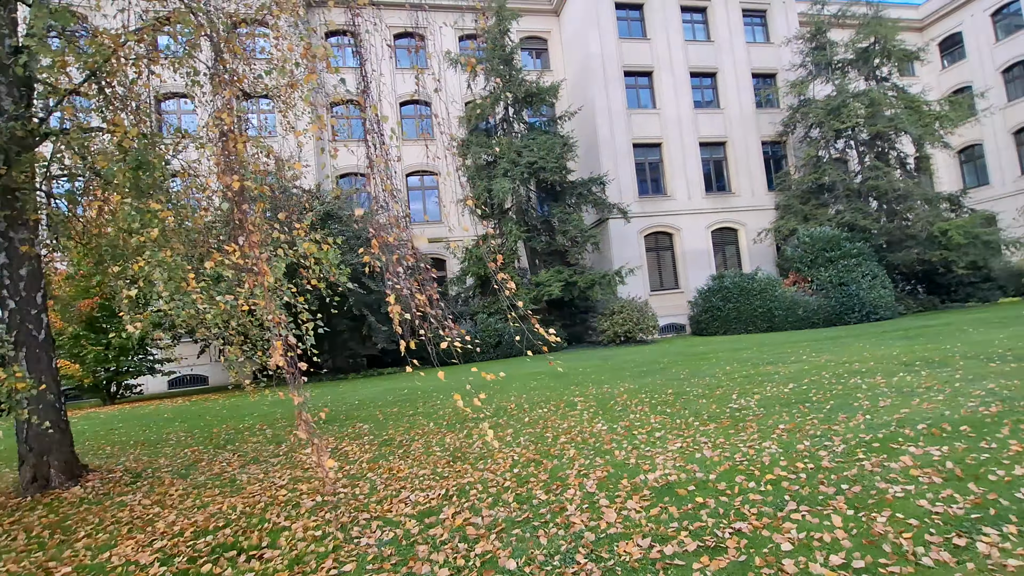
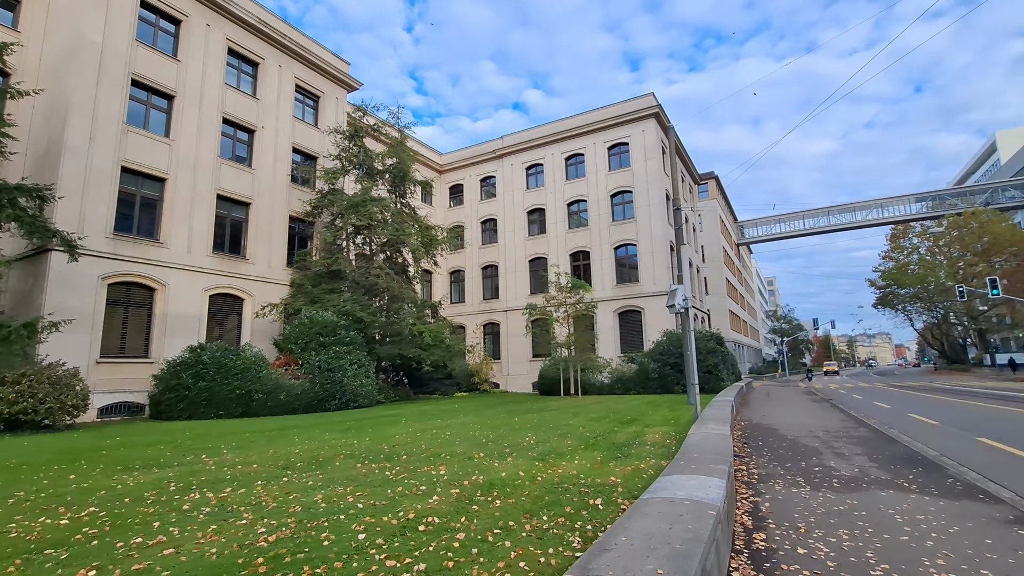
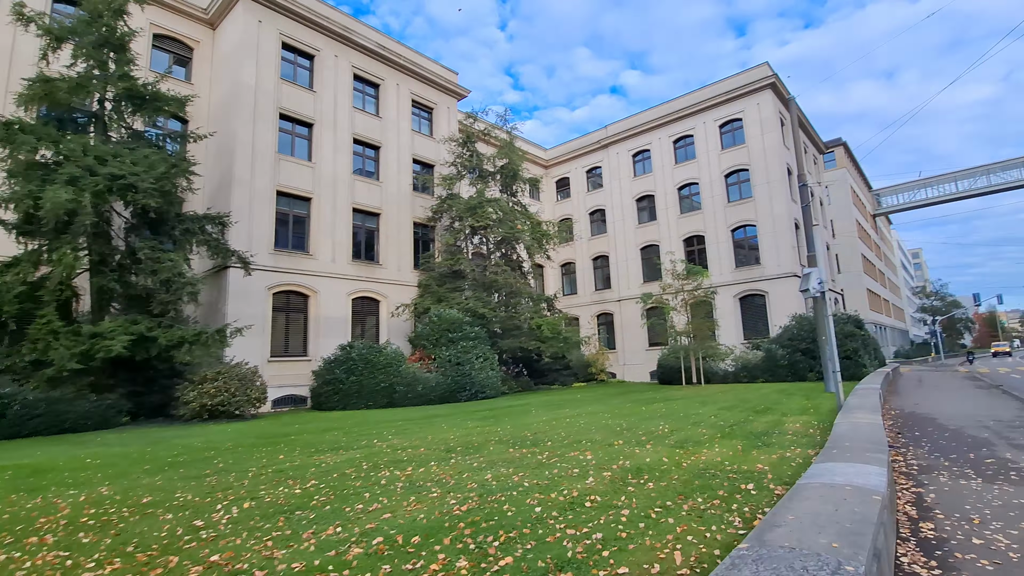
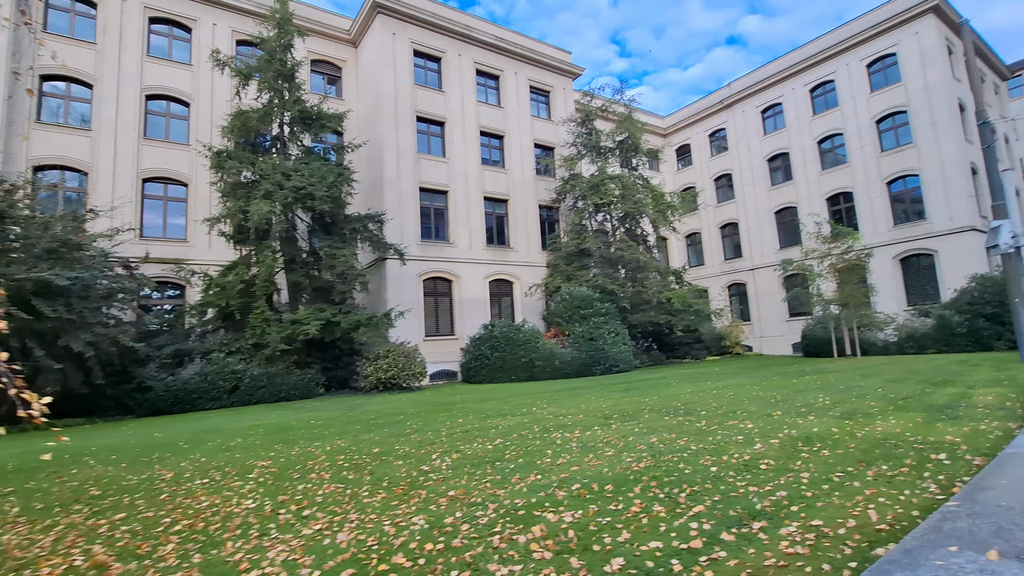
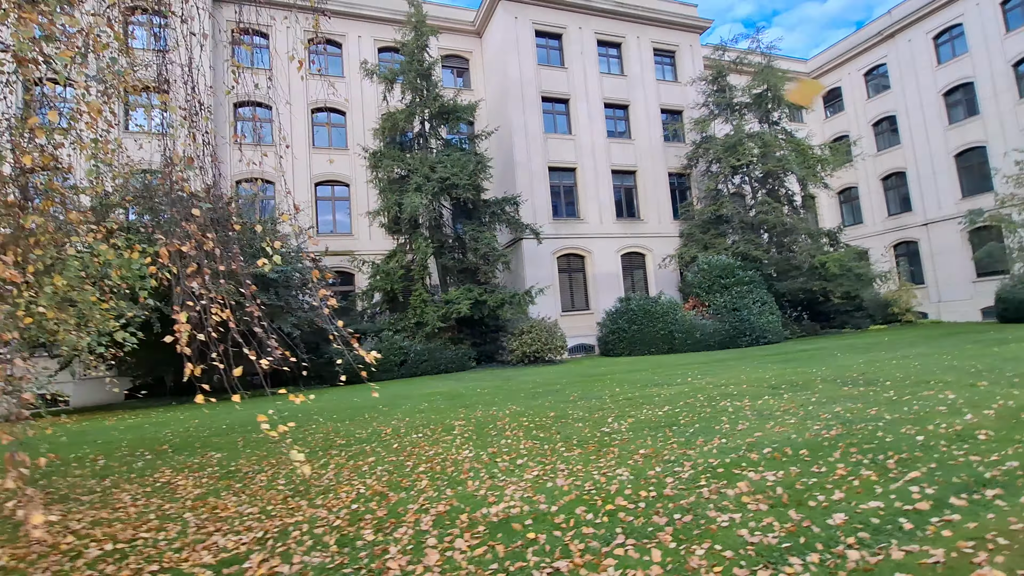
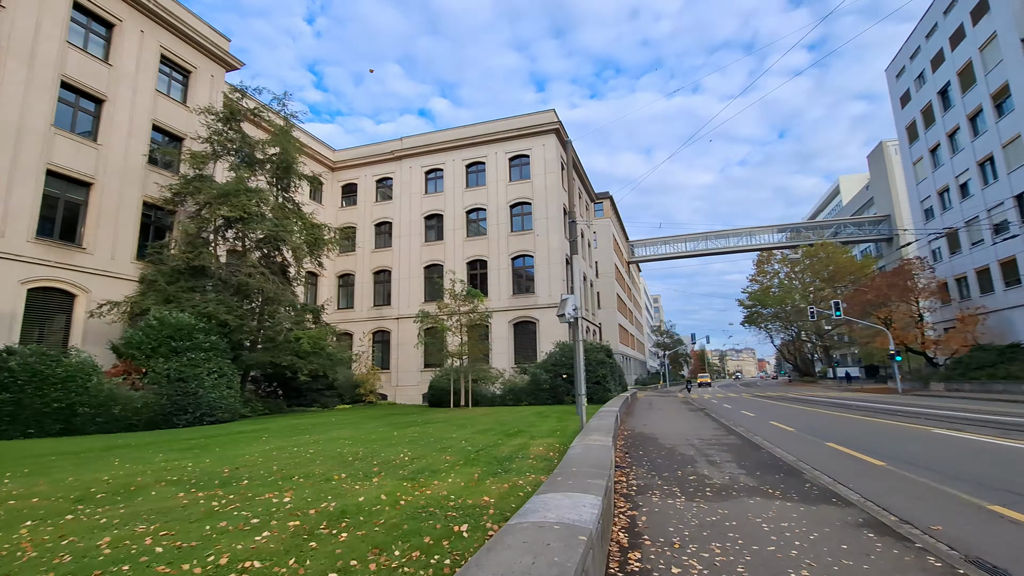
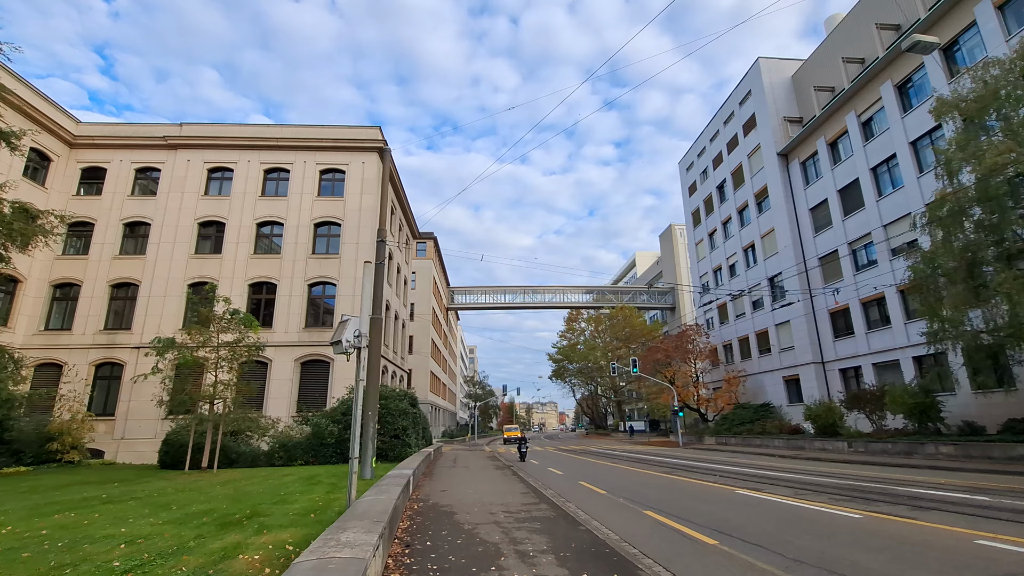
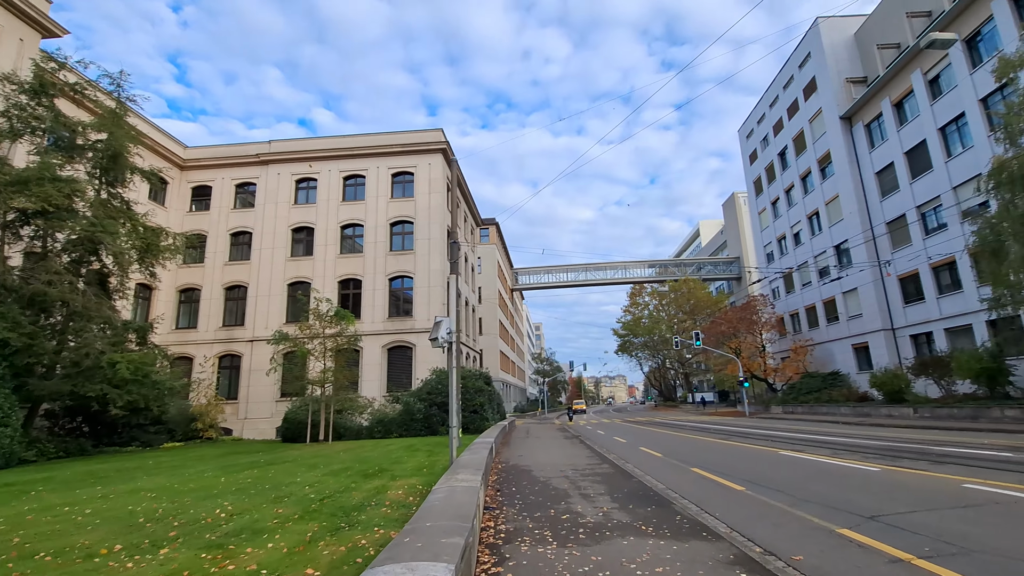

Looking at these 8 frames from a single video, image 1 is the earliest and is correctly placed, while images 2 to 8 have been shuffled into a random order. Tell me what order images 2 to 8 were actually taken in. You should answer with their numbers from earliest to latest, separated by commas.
5, 4, 3, 2, 6, 8, 7
